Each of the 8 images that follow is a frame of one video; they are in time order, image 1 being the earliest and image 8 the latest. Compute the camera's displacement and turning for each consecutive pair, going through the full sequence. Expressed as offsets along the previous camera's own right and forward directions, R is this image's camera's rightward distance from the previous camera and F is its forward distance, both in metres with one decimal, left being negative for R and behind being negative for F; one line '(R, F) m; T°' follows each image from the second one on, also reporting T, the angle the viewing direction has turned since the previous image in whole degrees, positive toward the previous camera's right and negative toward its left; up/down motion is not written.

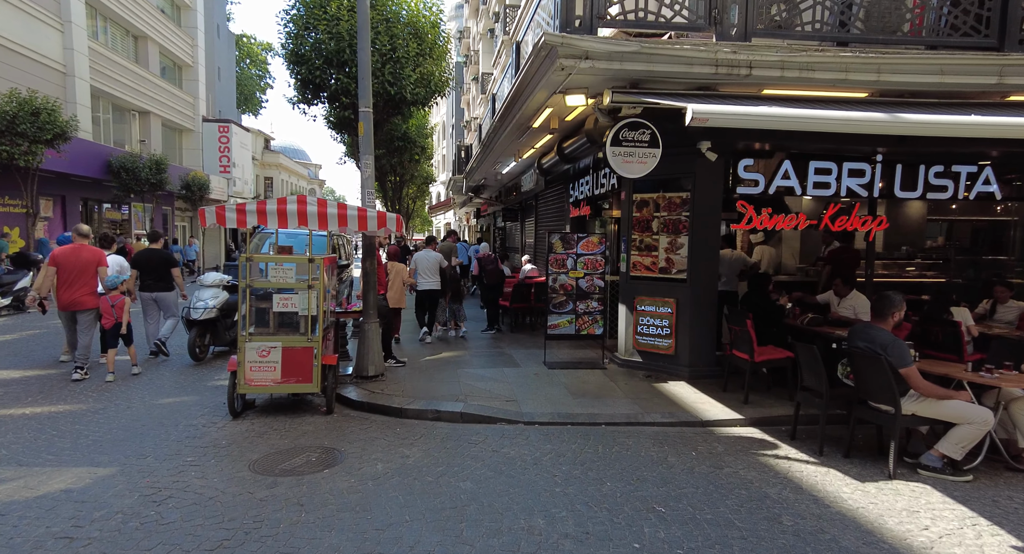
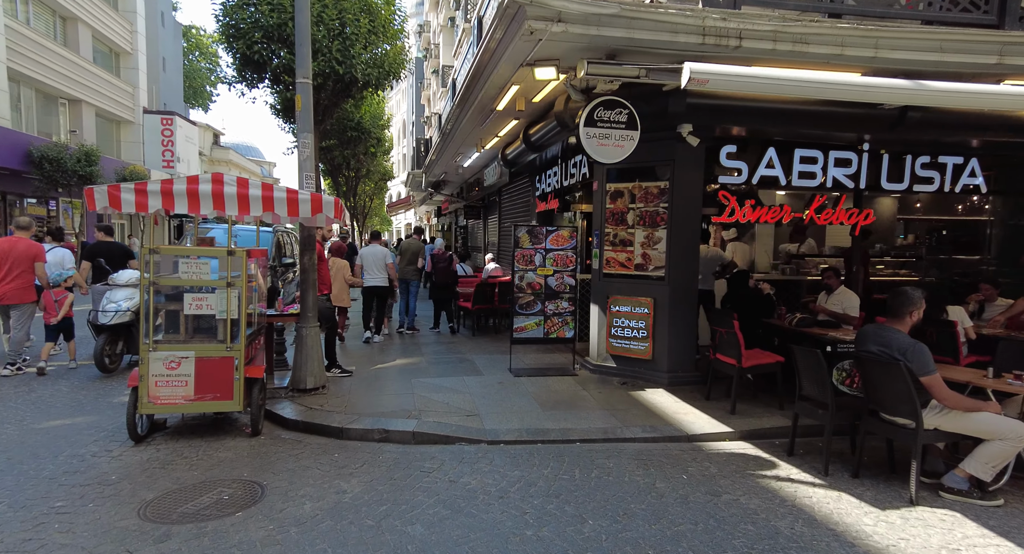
(0.0, +0.9) m; +4°
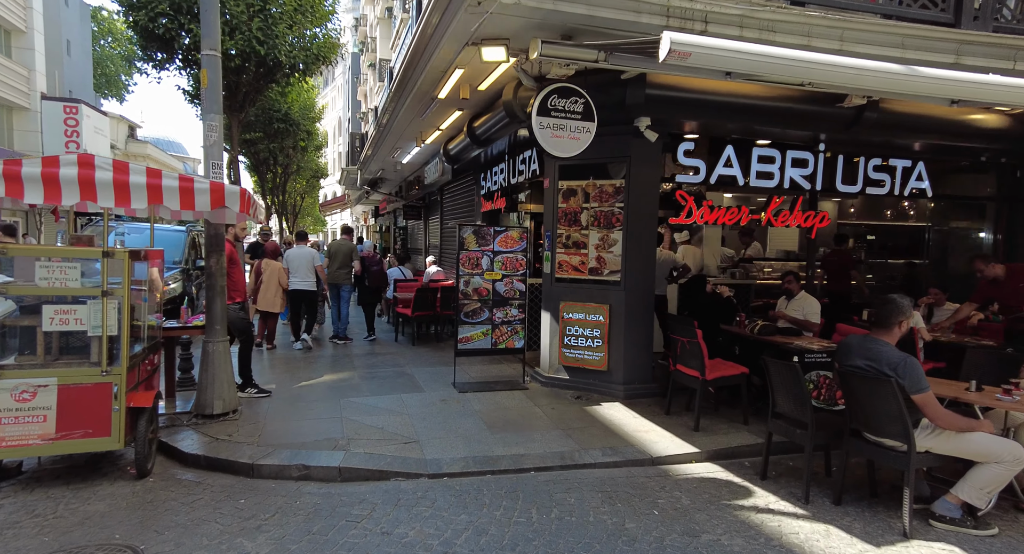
(0.0, +0.7) m; +6°
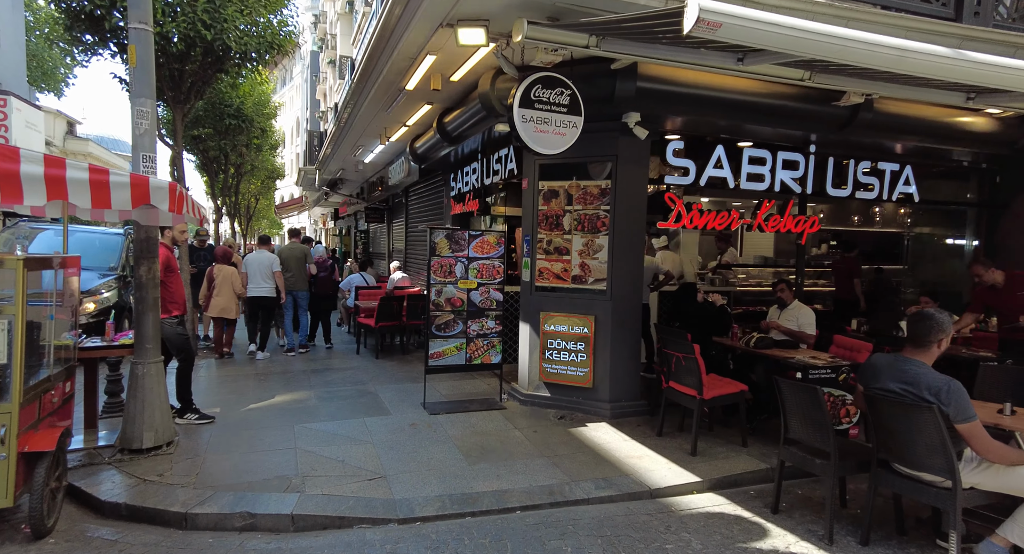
(-0.2, +0.6) m; +4°
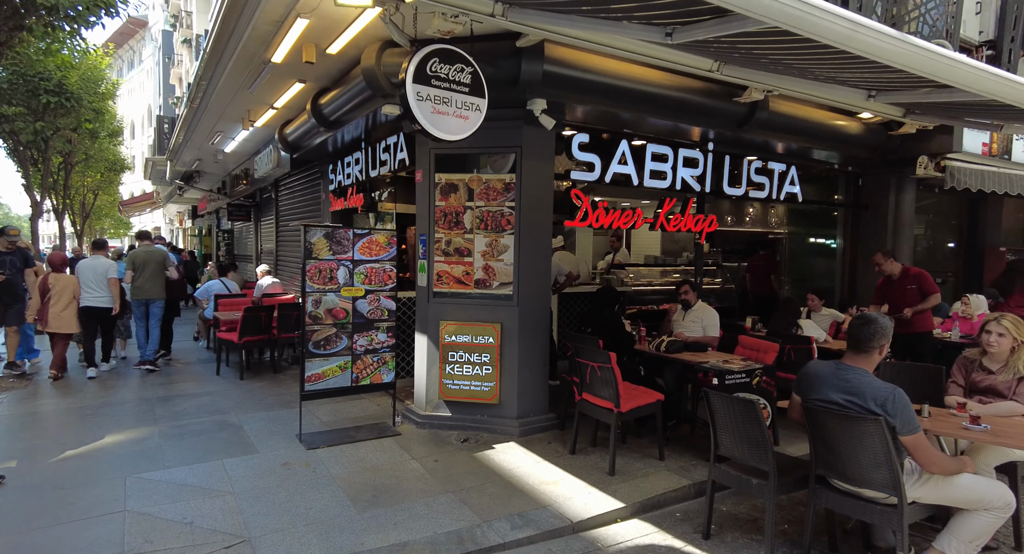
(-0.1, +0.7) m; +12°
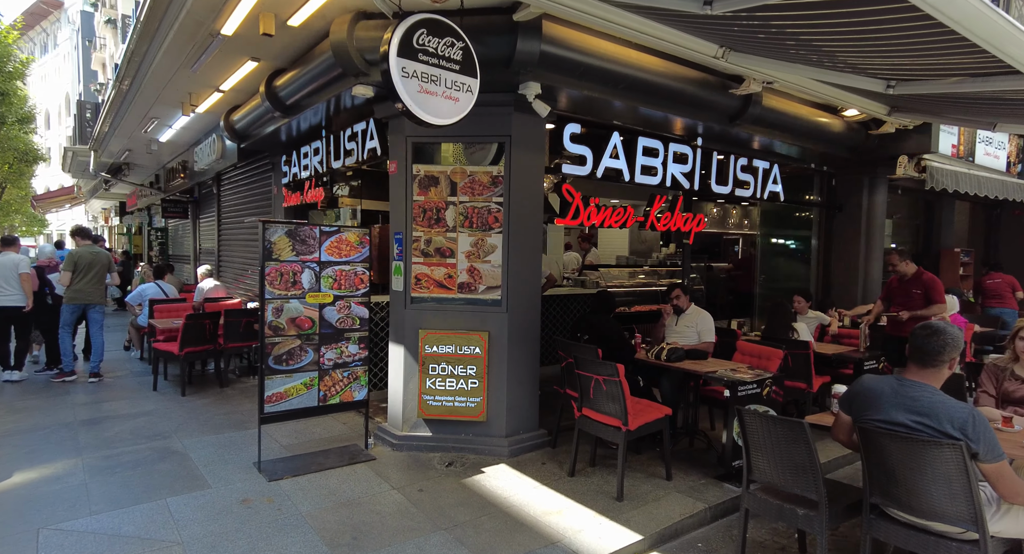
(-0.4, +0.6) m; +5°
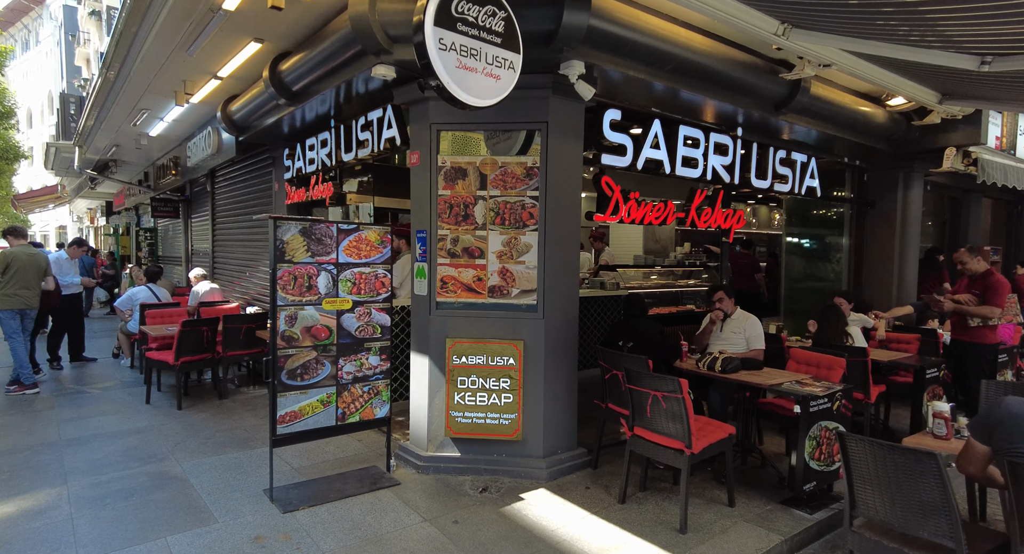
(-0.4, +0.5) m; +1°
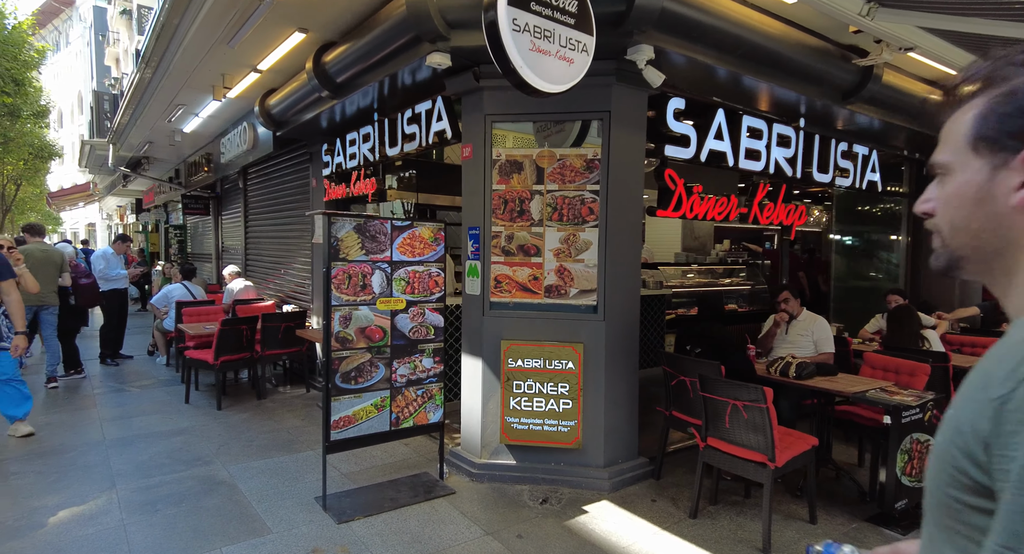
(-0.3, +0.2) m; -2°
